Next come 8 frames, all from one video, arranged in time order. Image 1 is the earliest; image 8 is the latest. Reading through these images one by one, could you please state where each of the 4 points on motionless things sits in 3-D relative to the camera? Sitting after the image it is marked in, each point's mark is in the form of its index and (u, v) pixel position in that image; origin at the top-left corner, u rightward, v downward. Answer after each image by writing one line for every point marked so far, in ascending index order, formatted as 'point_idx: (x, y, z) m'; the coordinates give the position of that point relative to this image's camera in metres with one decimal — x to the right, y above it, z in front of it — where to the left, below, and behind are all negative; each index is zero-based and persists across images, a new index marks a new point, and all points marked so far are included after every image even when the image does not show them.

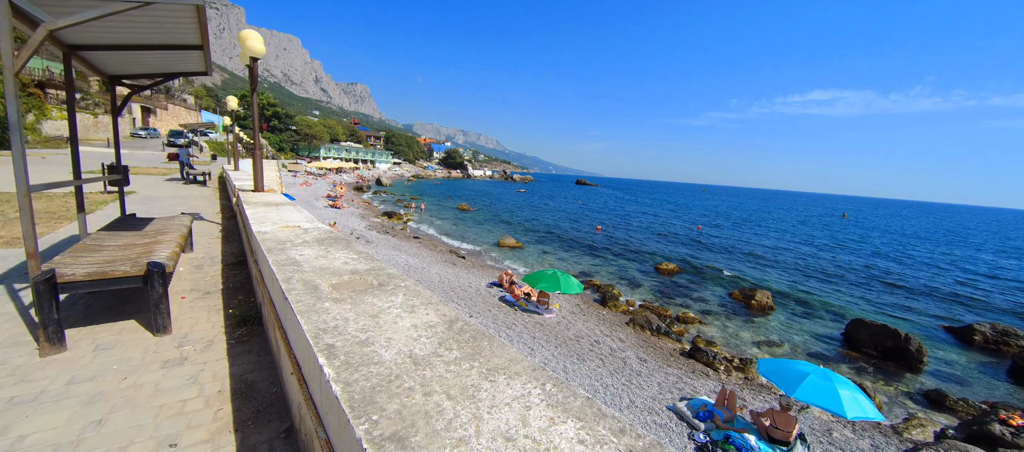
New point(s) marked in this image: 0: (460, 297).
0: (-1.8, -2.4, +12.3) m
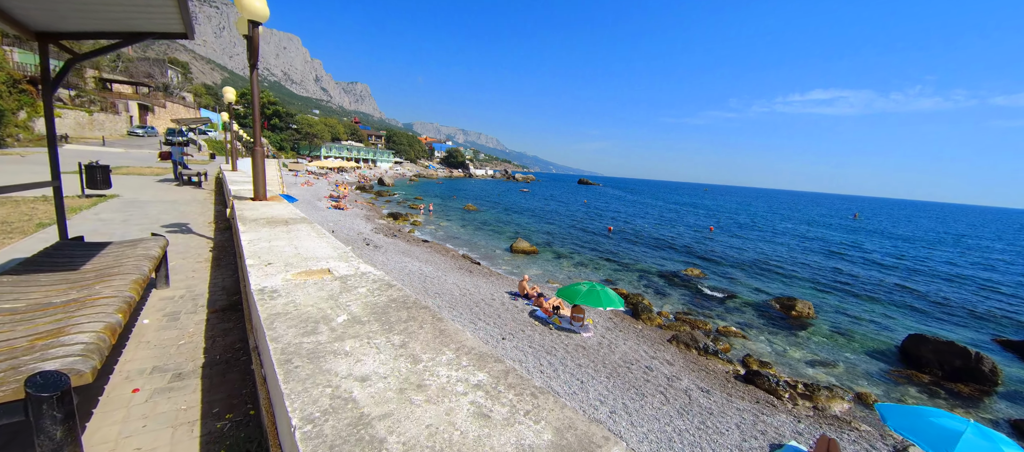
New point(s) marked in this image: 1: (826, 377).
0: (-0.8, -2.7, +10.9) m
1: (+10.7, -5.1, +12.3) m
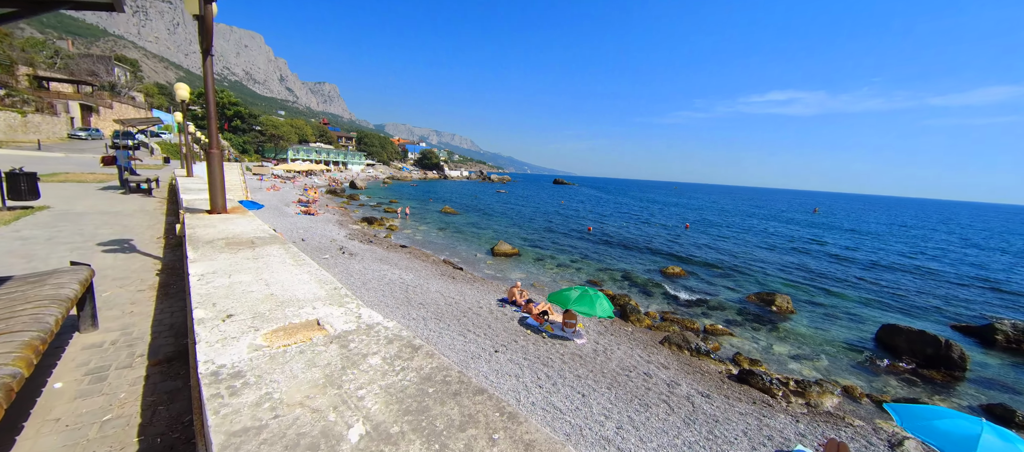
0: (-1.0, -2.8, +10.3) m
1: (+10.4, -5.0, +12.5) m
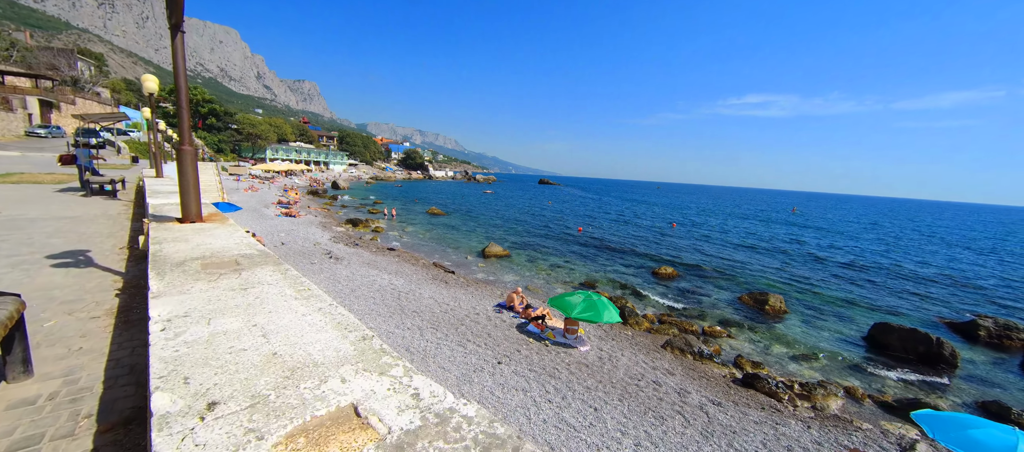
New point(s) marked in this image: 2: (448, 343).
0: (-1.0, -2.9, +9.8) m
1: (+10.3, -5.0, +12.4) m
2: (-1.6, -2.9, +8.8) m
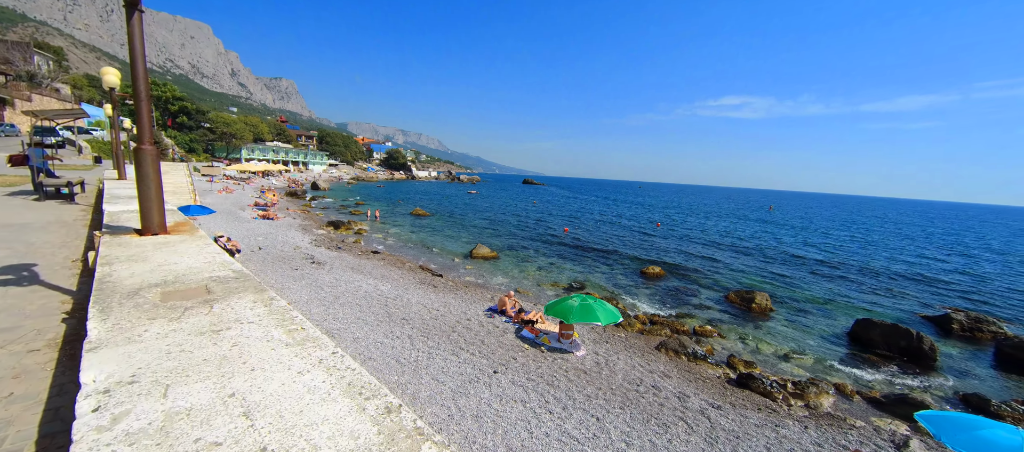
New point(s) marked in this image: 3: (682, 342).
0: (-1.1, -3.0, +9.4) m
1: (+10.1, -5.0, +12.6) m
2: (-1.7, -3.0, +8.4) m
3: (+5.8, -4.0, +12.4) m
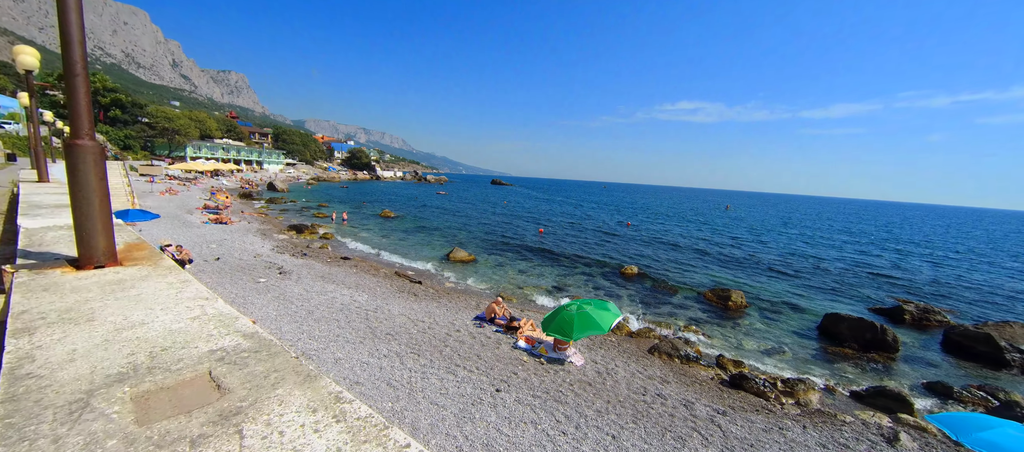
0: (-1.2, -3.1, +8.7) m
1: (+9.7, -5.0, +12.9) m
2: (-1.6, -3.1, +7.7) m
3: (+5.5, -4.1, +12.3) m
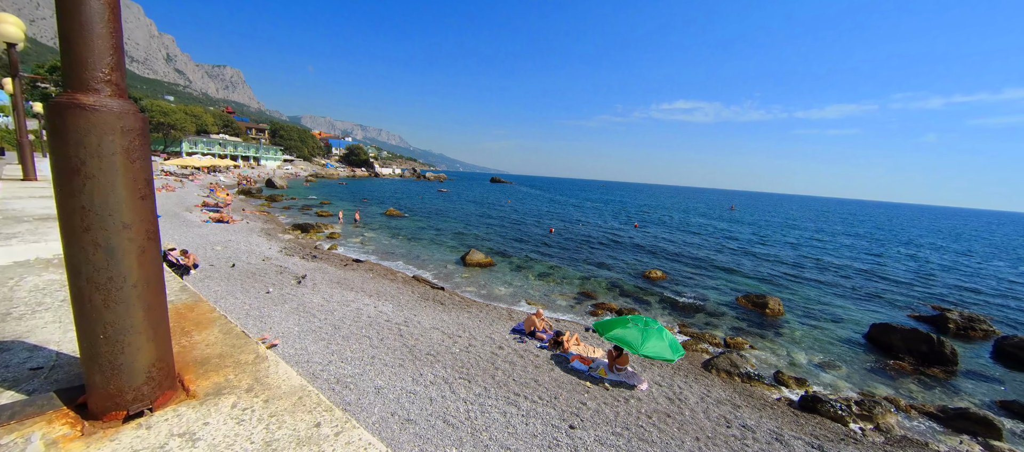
0: (+0.1, -3.2, +7.6) m
1: (+11.0, -5.2, +11.9) m
2: (-0.3, -3.2, +6.6) m
3: (+6.7, -4.2, +11.2) m
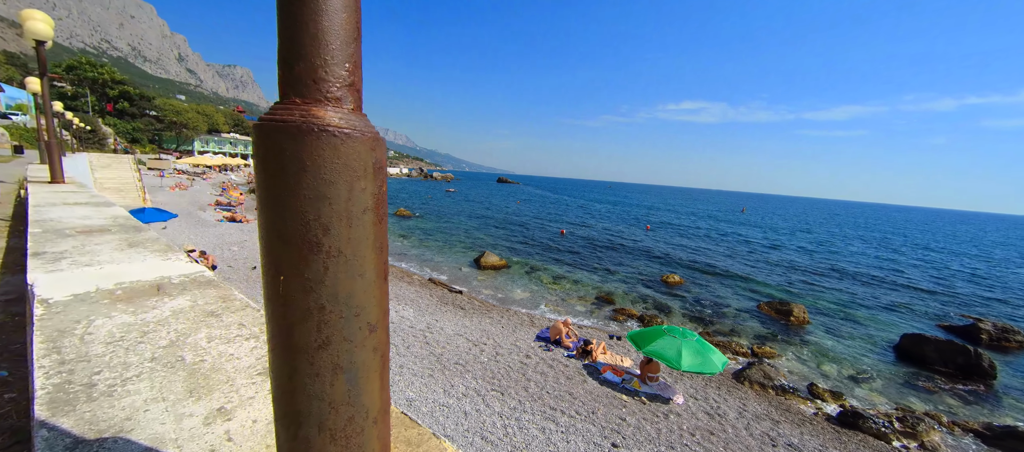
0: (+0.8, -3.4, +7.3) m
1: (+11.7, -5.4, +11.4) m
2: (+0.3, -3.3, +6.3) m
3: (+7.5, -4.4, +10.8) m
